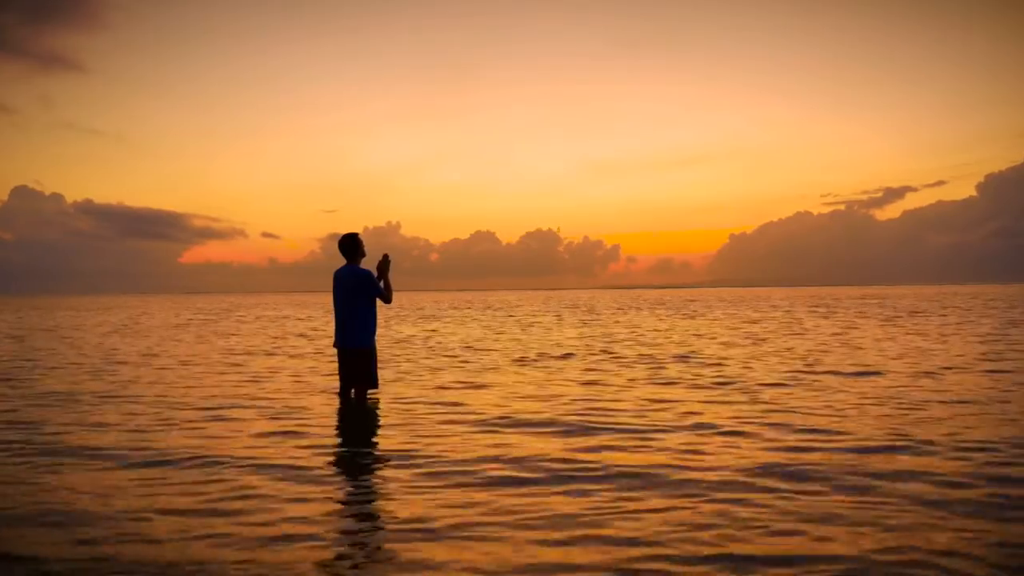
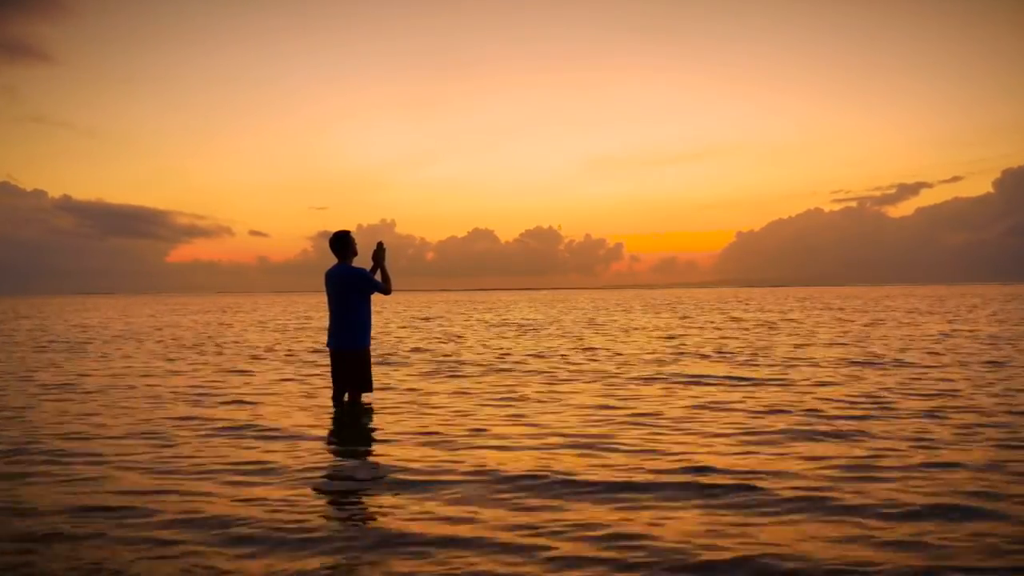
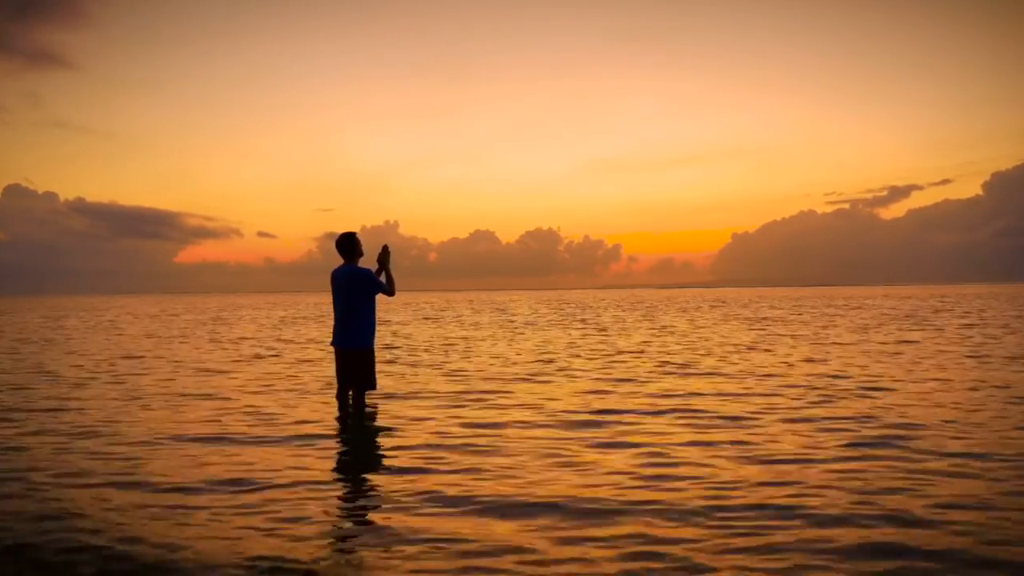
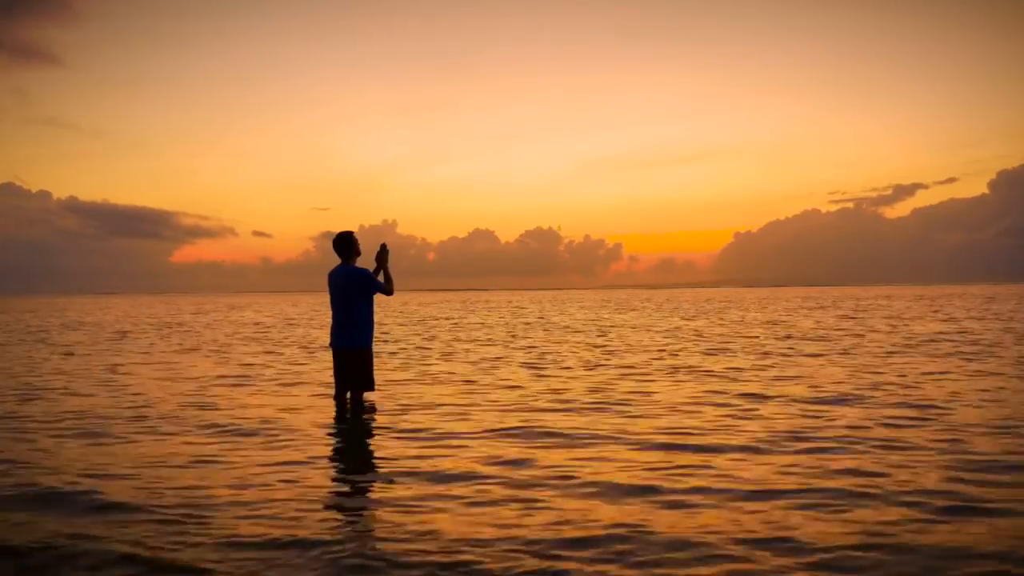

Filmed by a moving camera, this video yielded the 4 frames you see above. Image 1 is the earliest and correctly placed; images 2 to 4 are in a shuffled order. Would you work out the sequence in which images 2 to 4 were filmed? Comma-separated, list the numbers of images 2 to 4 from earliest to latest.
3, 4, 2
